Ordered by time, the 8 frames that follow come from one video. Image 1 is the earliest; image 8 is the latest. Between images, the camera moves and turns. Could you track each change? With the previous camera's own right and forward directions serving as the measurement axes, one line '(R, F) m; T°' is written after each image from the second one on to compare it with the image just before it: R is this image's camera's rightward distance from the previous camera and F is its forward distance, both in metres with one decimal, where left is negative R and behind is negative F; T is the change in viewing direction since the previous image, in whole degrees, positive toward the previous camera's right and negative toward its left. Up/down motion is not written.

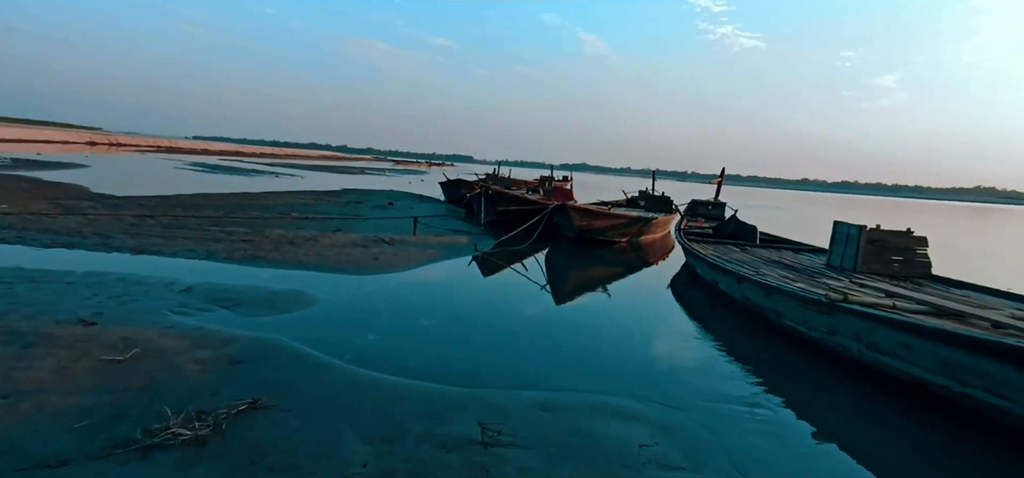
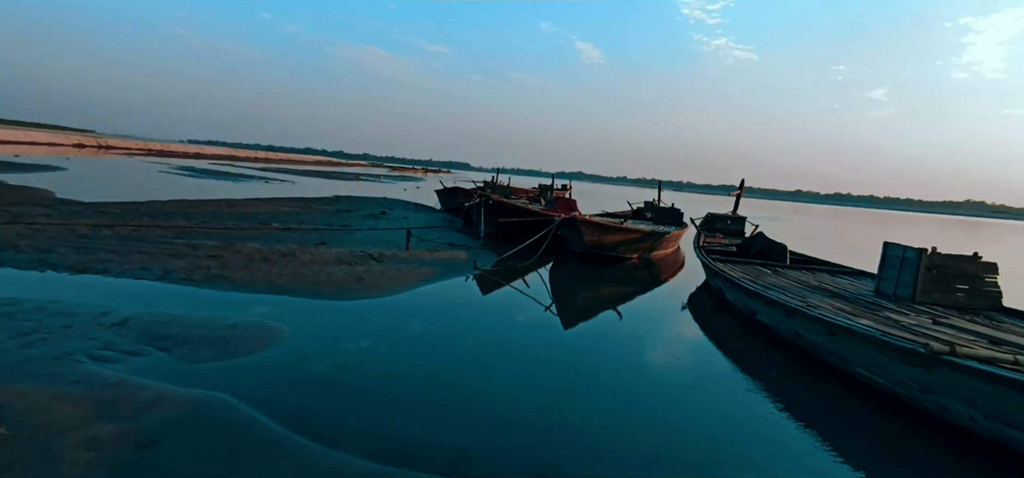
(-0.2, +1.2) m; 0°
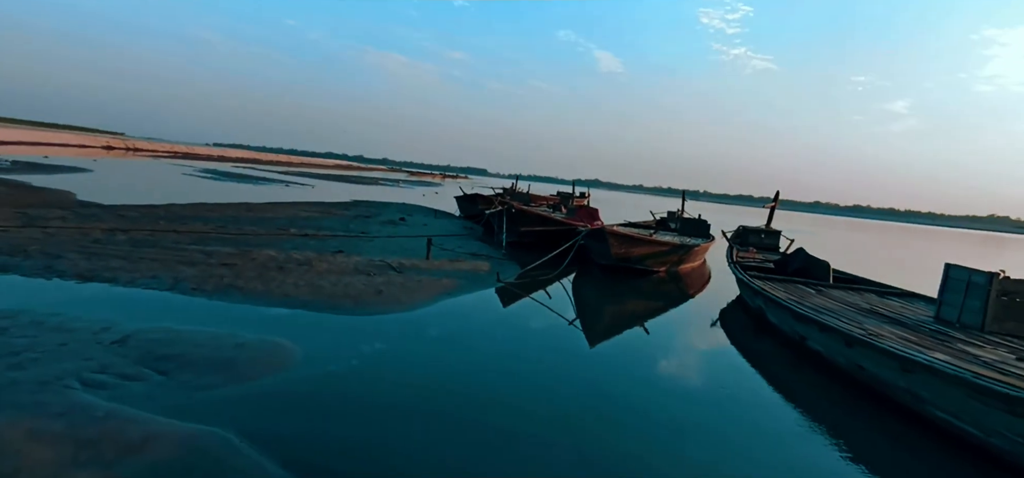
(-0.2, +0.5) m; -2°
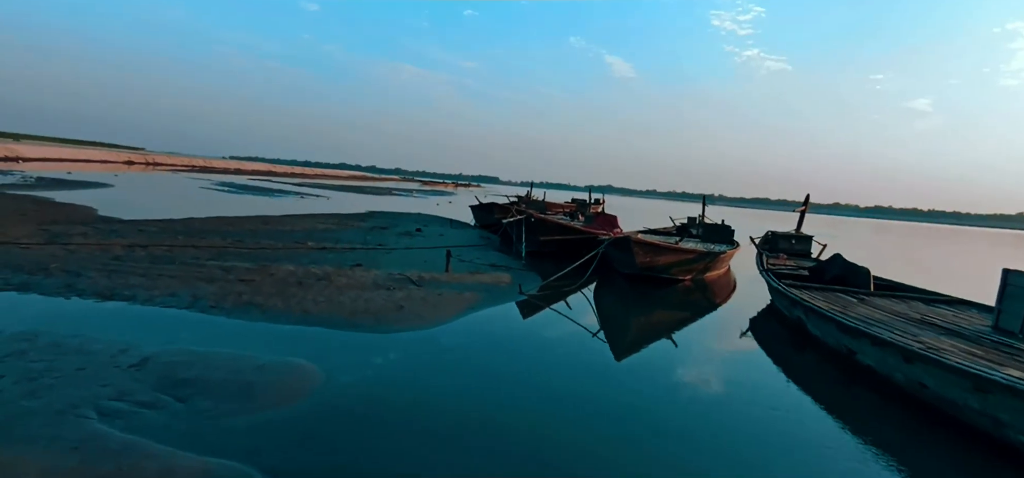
(-0.2, +0.3) m; -2°
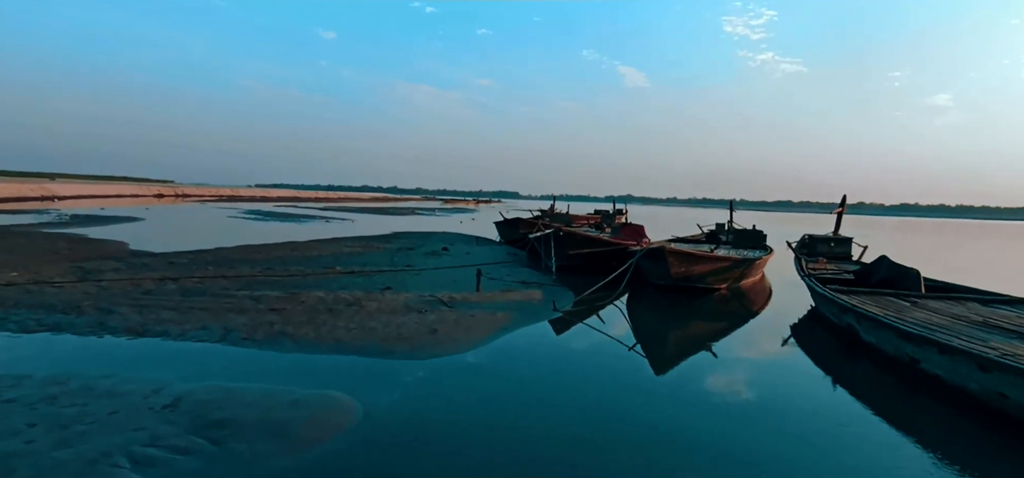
(-0.2, +0.2) m; -2°
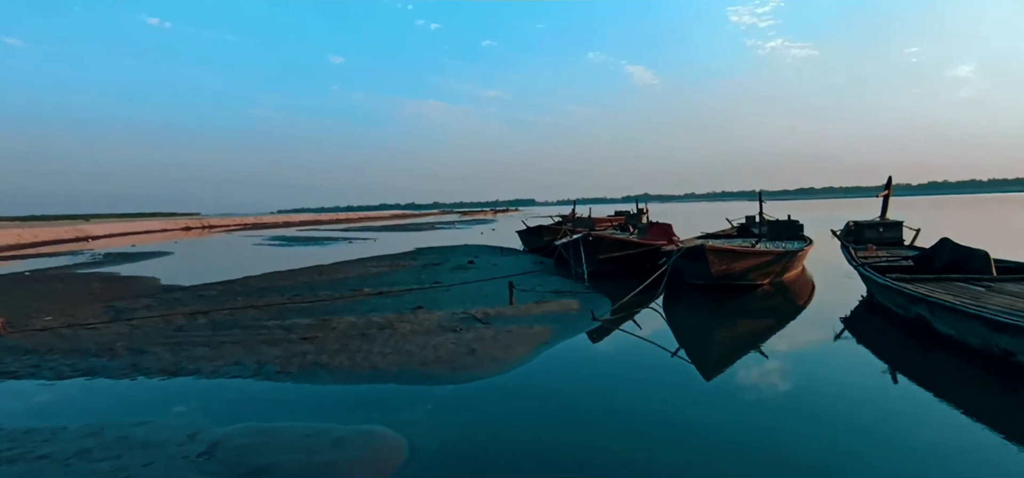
(-0.2, +0.3) m; -2°
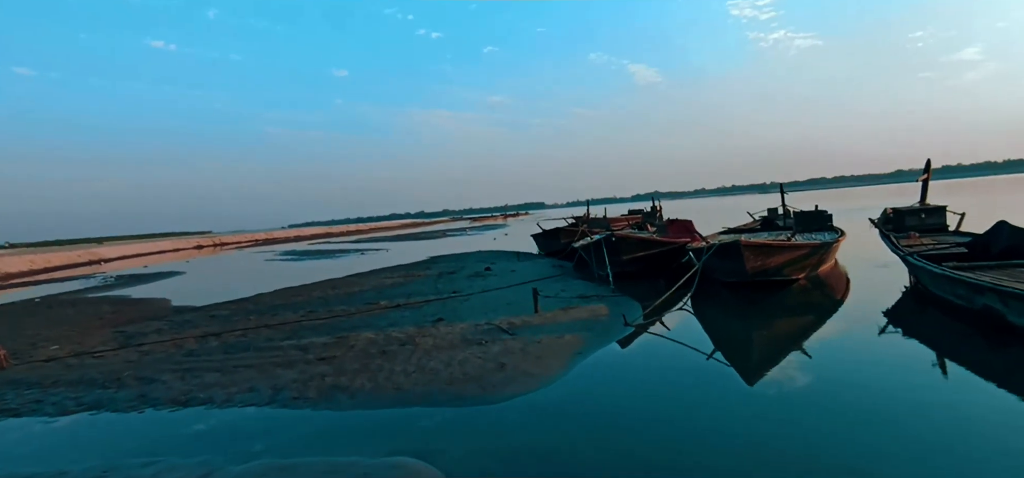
(-0.2, +0.5) m; -1°
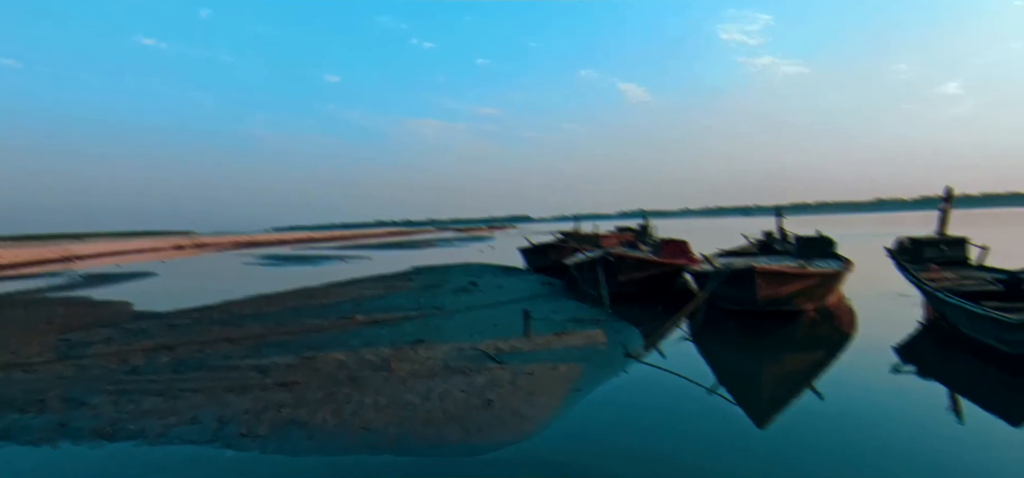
(-0.1, +0.7) m; +1°
